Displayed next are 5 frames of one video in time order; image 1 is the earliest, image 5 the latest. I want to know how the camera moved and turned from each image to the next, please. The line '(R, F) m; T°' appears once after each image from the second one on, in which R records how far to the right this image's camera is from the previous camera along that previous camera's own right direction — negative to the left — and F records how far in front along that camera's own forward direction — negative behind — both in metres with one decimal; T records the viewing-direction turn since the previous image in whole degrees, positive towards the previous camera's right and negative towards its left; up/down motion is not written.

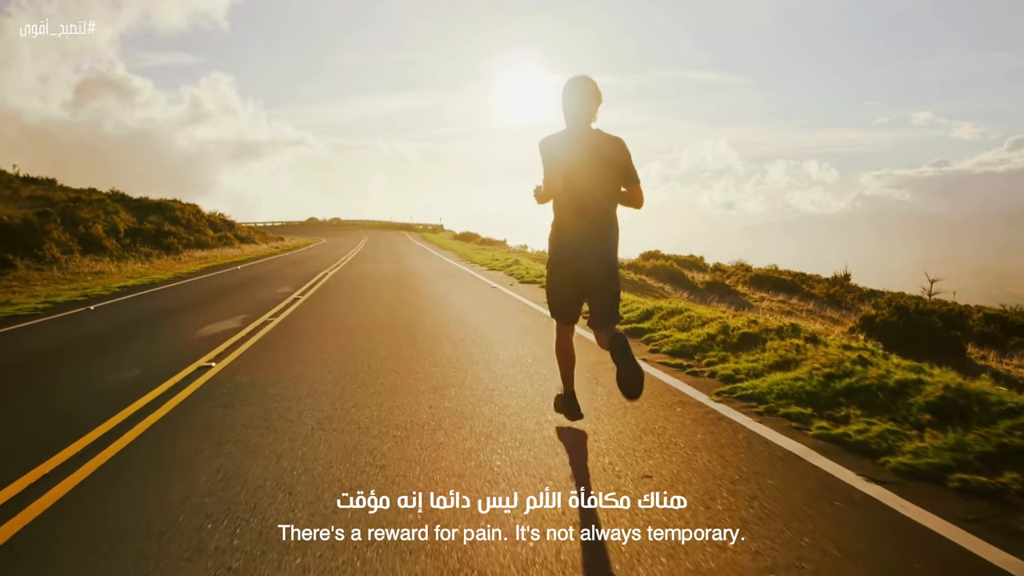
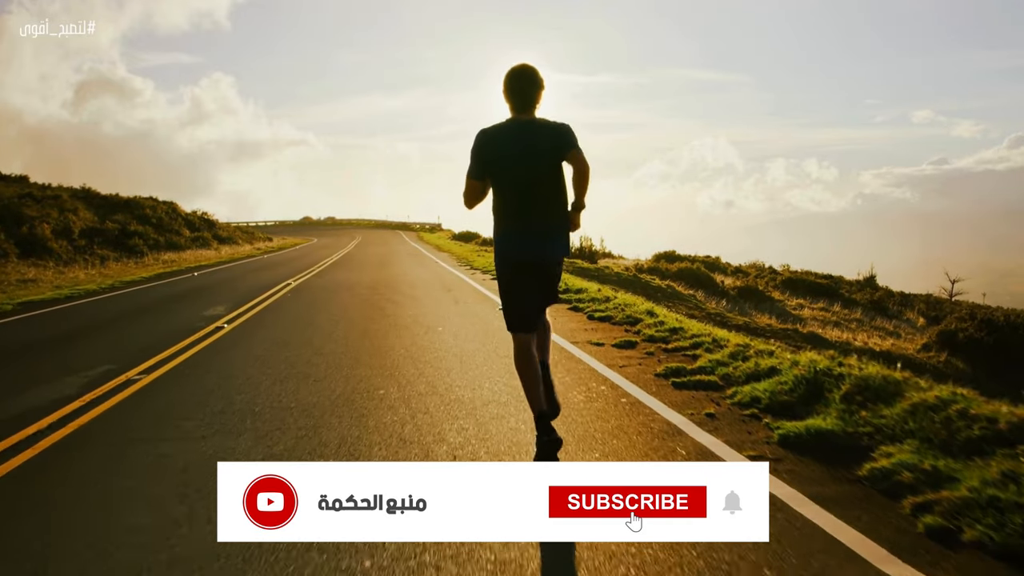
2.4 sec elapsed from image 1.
(-0.1, +2.1) m; 0°
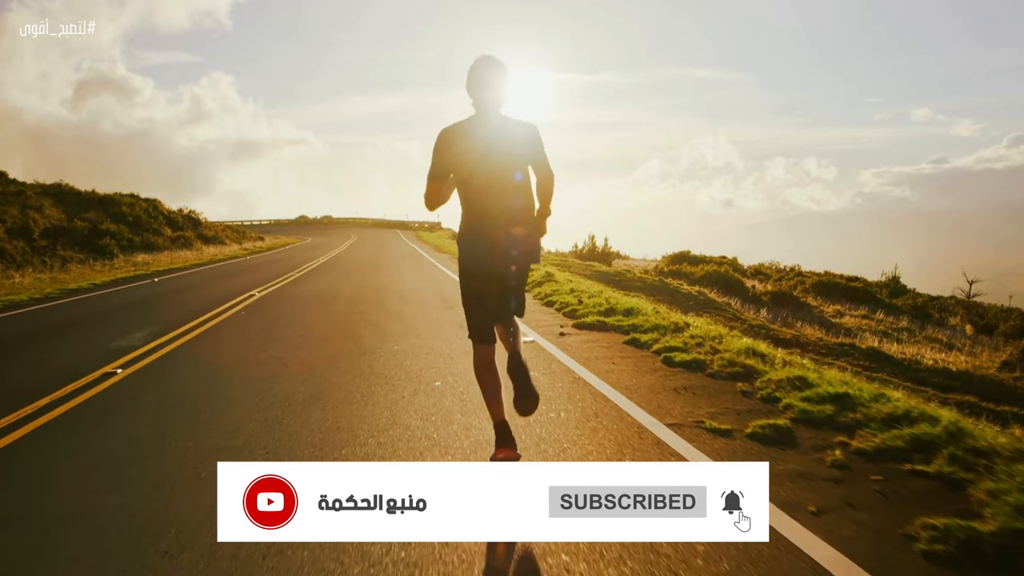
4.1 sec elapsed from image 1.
(-0.2, +1.6) m; 0°
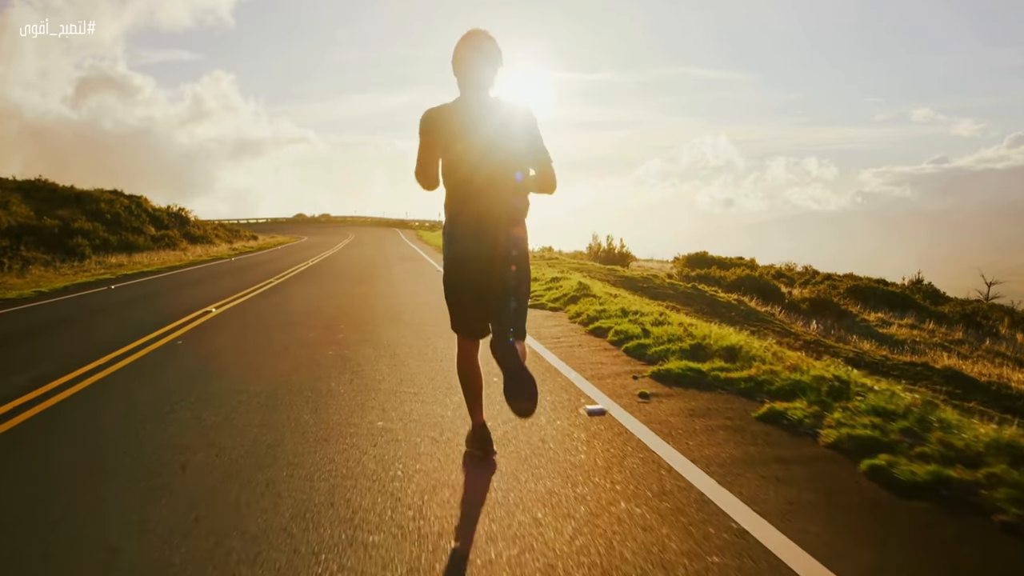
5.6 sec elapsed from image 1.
(-0.2, +1.4) m; 0°
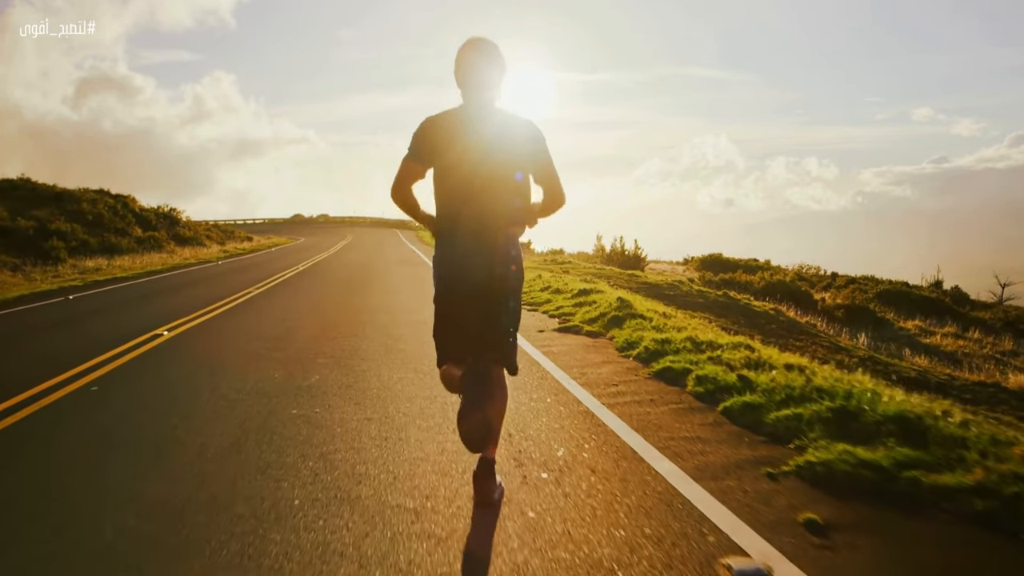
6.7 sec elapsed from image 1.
(-0.2, +1.0) m; 0°
